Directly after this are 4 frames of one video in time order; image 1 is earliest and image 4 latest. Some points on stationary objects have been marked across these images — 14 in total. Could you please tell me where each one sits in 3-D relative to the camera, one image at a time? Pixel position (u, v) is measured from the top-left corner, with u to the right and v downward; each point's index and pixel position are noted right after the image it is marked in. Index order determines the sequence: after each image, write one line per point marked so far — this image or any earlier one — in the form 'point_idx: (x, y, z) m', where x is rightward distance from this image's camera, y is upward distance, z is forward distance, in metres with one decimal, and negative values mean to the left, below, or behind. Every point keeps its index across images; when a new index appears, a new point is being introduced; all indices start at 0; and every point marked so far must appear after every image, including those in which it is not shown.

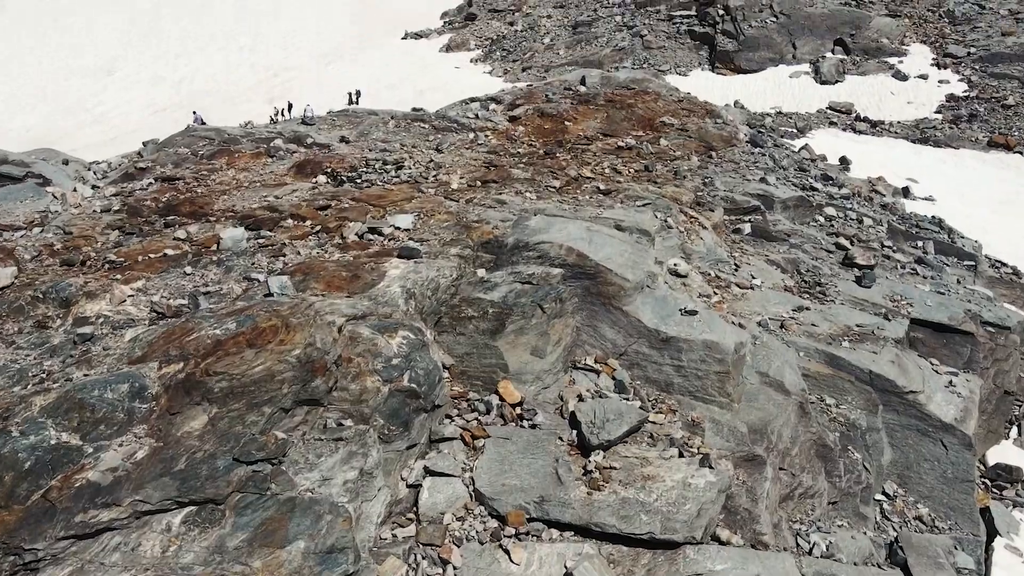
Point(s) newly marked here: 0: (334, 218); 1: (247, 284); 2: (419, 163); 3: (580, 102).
0: (-0.8, +0.3, +4.6) m
1: (-1.0, 0.0, +3.7) m
2: (-0.6, +0.8, +6.5) m
3: (+0.7, +1.8, +9.7) m
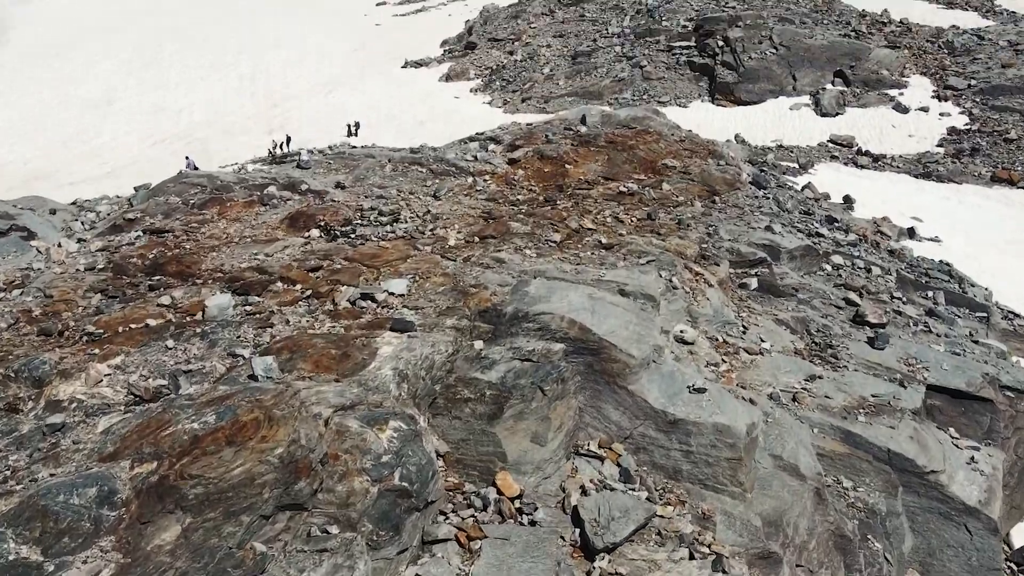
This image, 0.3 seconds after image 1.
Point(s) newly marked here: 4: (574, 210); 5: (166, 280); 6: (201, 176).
0: (-0.8, 0.0, +4.4) m
1: (-1.0, -0.3, +3.5) m
2: (-0.6, +0.5, +6.4) m
3: (+0.7, +1.4, +9.6) m
4: (+0.4, +0.5, +6.9) m
5: (-1.6, 0.0, +4.6) m
6: (-2.3, +0.8, +7.4) m
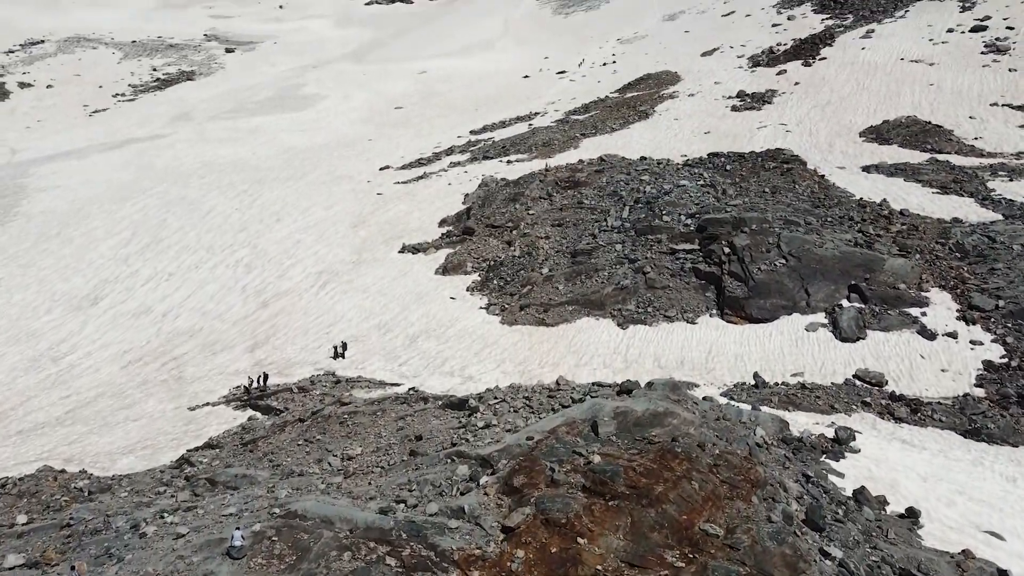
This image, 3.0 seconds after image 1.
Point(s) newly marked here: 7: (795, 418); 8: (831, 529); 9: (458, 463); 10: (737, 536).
0: (-0.8, -2.0, +2.3) m
1: (-1.0, -2.2, +1.4) m
2: (-0.6, -1.9, +4.3) m
3: (+0.6, -1.5, +7.6) m
4: (+0.4, -2.0, +4.9) m
5: (-1.6, -2.1, +2.6) m
6: (-2.3, -1.7, +5.4) m
7: (+4.1, -1.8, +14.5) m
8: (+2.6, -2.0, +8.1) m
9: (-0.5, -1.6, +9.1) m
10: (+1.6, -1.8, +7.1) m
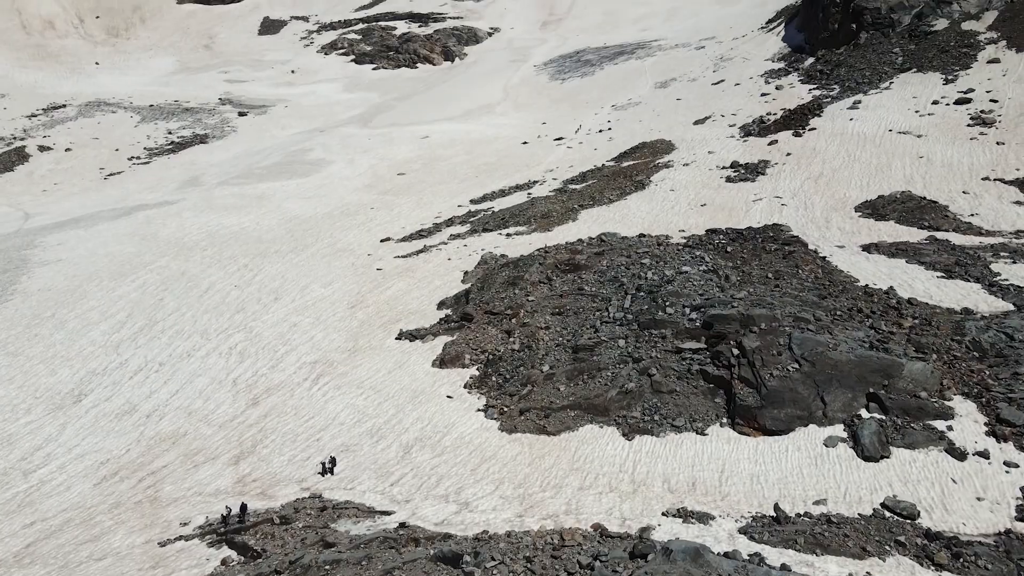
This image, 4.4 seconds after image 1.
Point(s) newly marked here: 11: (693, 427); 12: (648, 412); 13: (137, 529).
0: (-0.8, -3.0, +0.8) m
1: (-1.0, -3.0, -0.1) m
2: (-0.6, -3.0, +2.8) m
3: (+0.6, -2.8, +6.2) m
4: (+0.4, -3.1, +3.4) m
5: (-1.6, -3.0, +1.1) m
6: (-2.3, -2.9, +3.9) m
7: (+4.1, -3.7, +13.1) m
8: (+2.6, -3.4, +6.6) m
9: (-0.5, -3.0, +7.7) m
10: (+1.6, -3.0, +5.6) m
11: (+3.2, -3.0, +16.8) m
12: (+2.7, -2.8, +19.2) m
13: (-6.7, -4.4, +17.8) m
